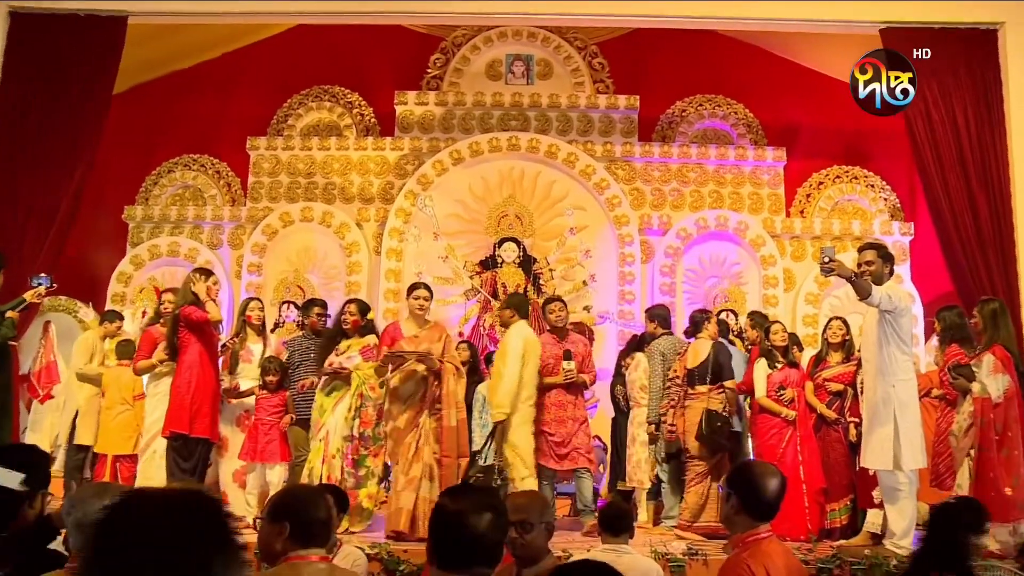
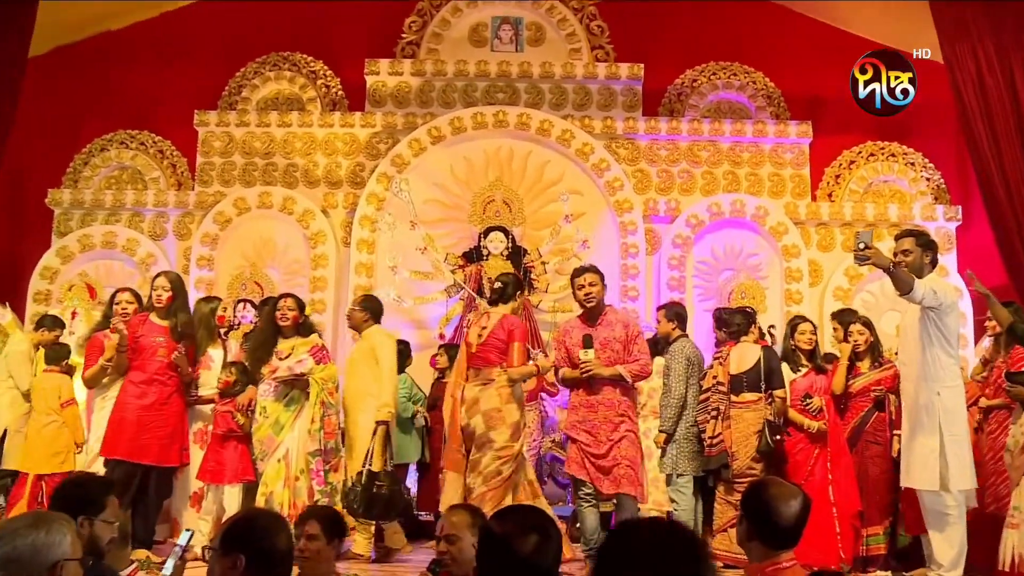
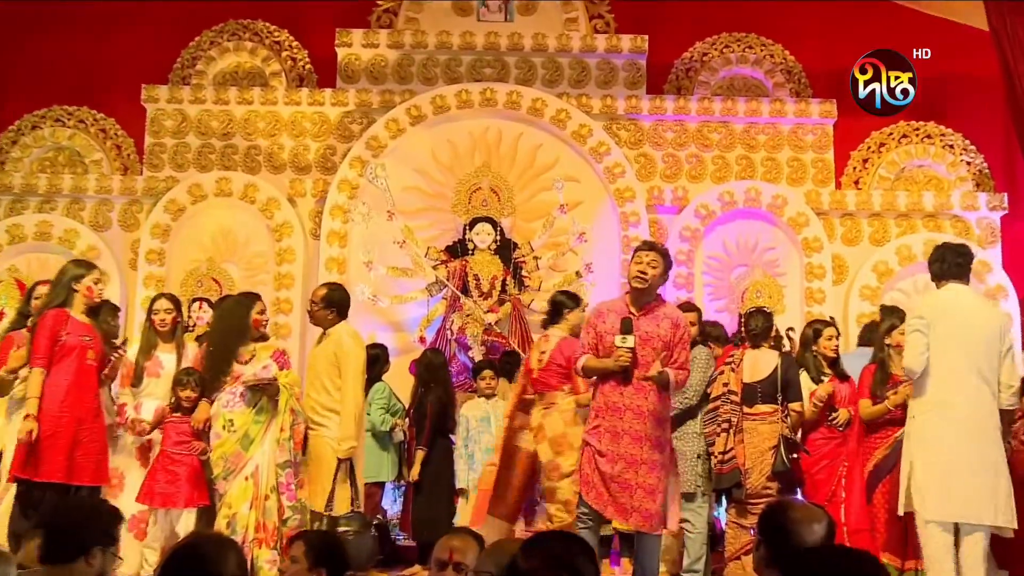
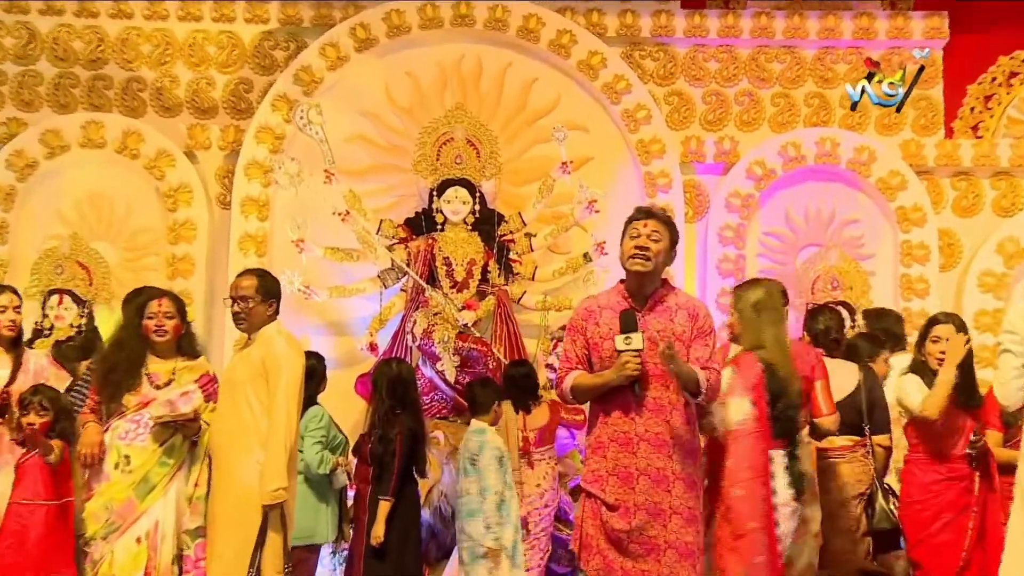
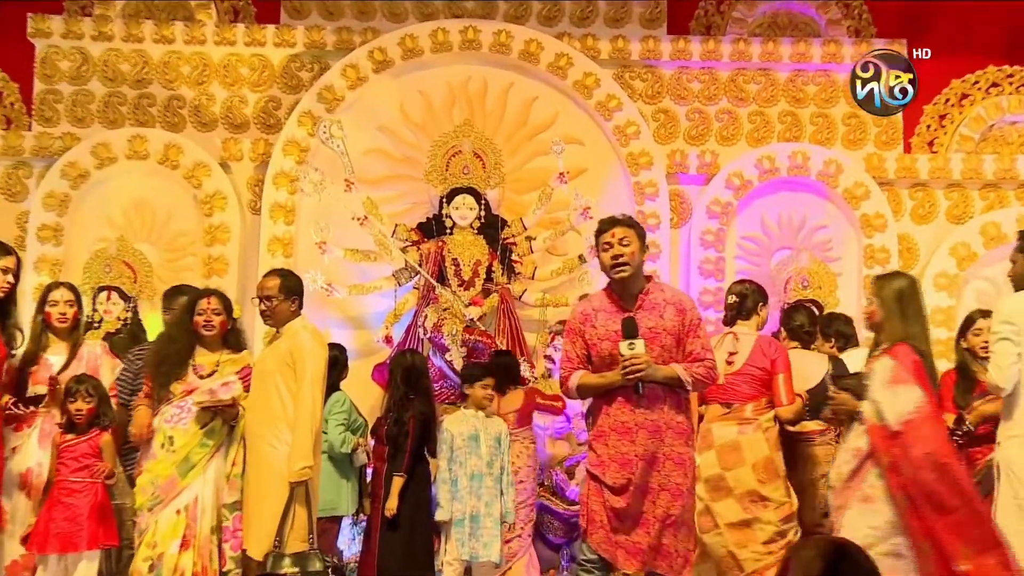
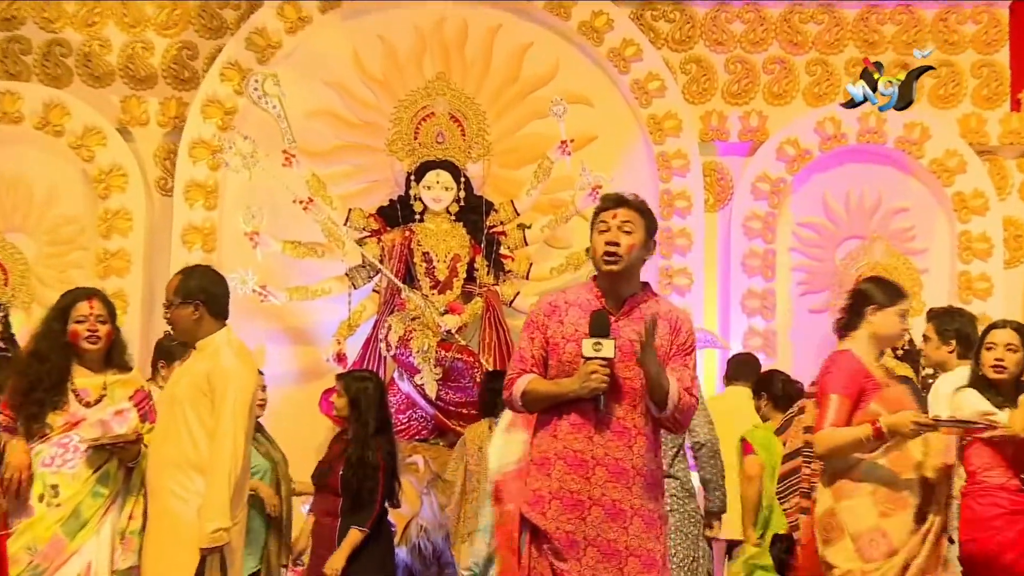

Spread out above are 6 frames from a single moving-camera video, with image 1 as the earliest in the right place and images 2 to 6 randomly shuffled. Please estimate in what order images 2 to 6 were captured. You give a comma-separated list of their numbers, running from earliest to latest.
2, 3, 5, 4, 6
